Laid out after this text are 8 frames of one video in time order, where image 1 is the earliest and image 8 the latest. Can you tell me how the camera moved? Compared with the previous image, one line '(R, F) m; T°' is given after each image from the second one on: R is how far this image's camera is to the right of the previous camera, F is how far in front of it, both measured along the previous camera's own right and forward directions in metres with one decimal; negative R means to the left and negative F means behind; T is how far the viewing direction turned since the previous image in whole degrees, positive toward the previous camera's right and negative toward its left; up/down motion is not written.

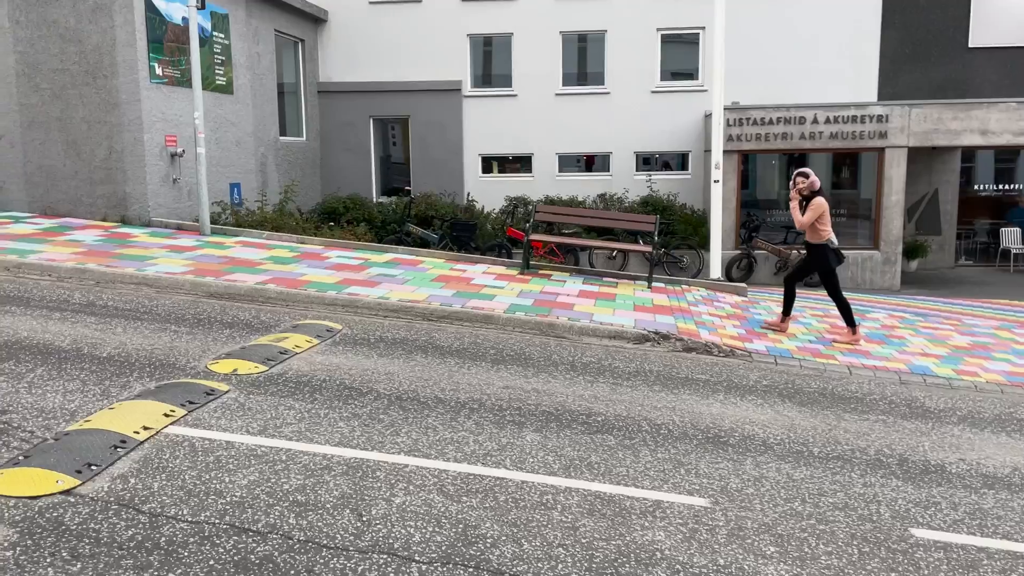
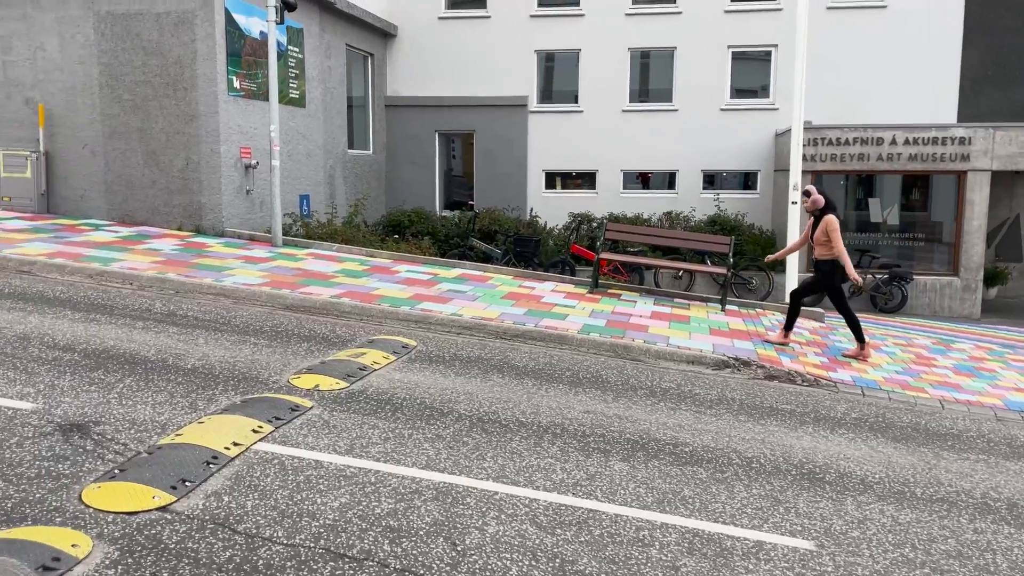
(-0.2, +0.1) m; -3°
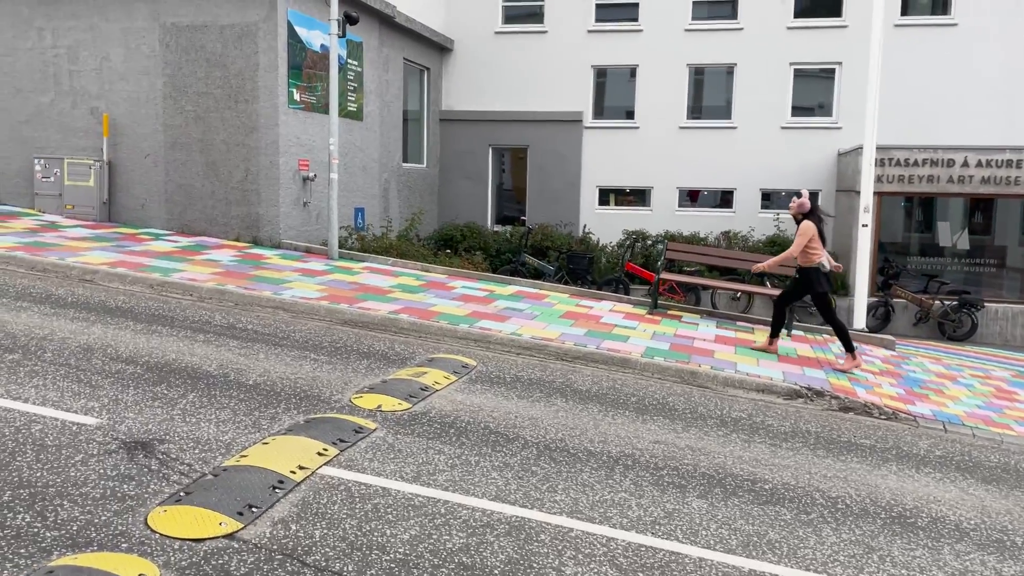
(-0.2, +0.2) m; -3°
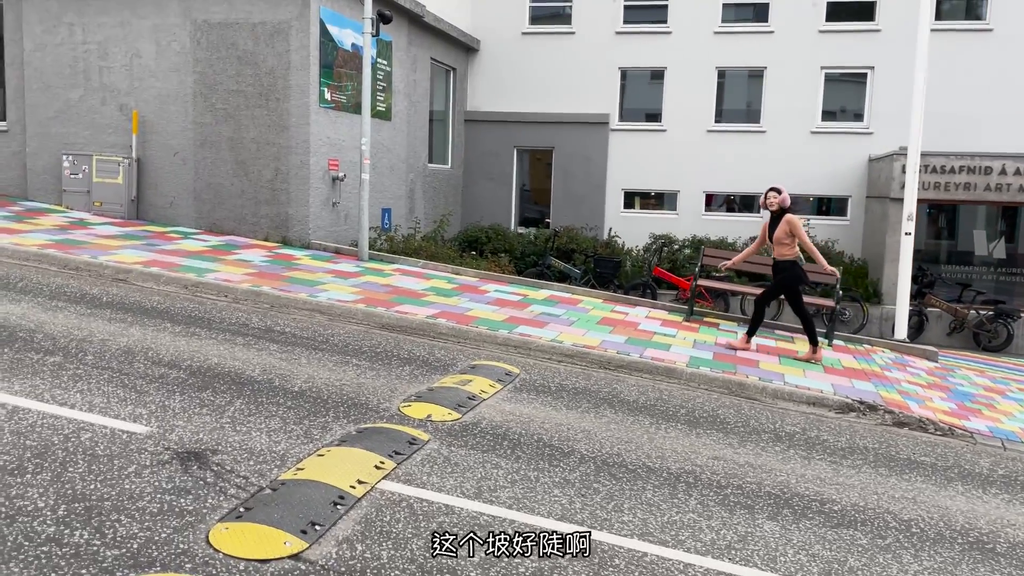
(-0.3, +0.2) m; -1°
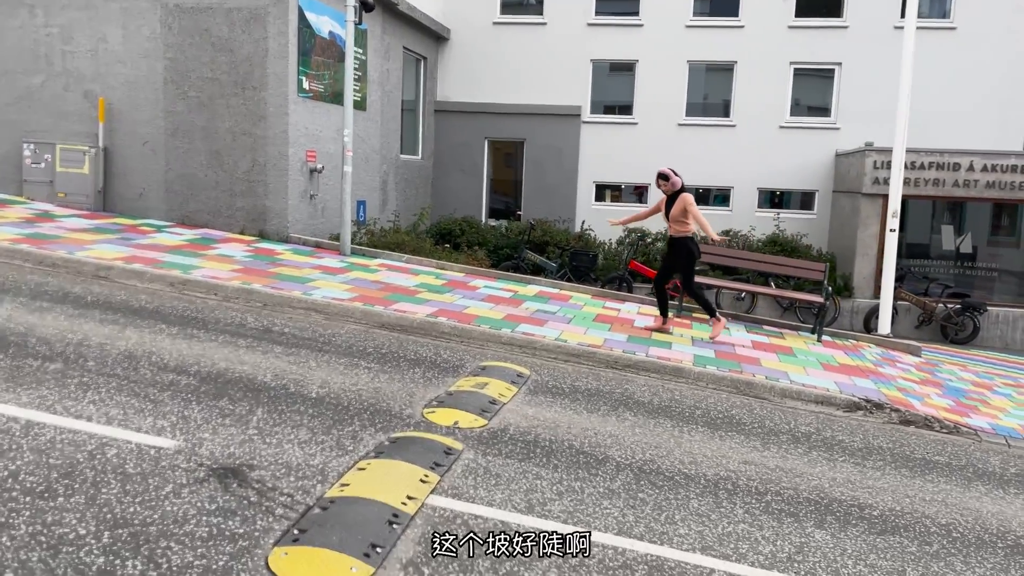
(-0.5, +0.1) m; +4°
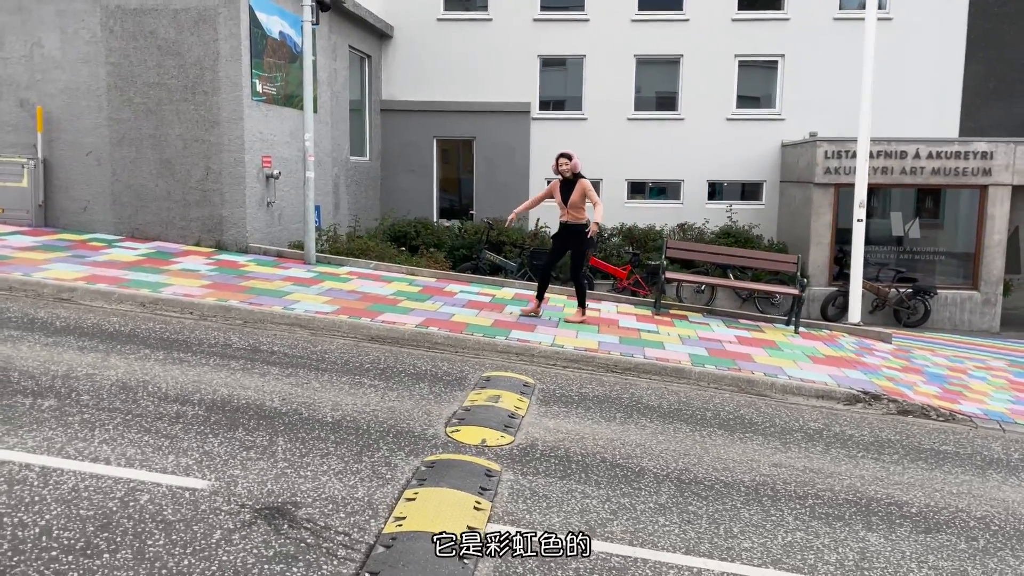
(-0.6, +0.2) m; +5°
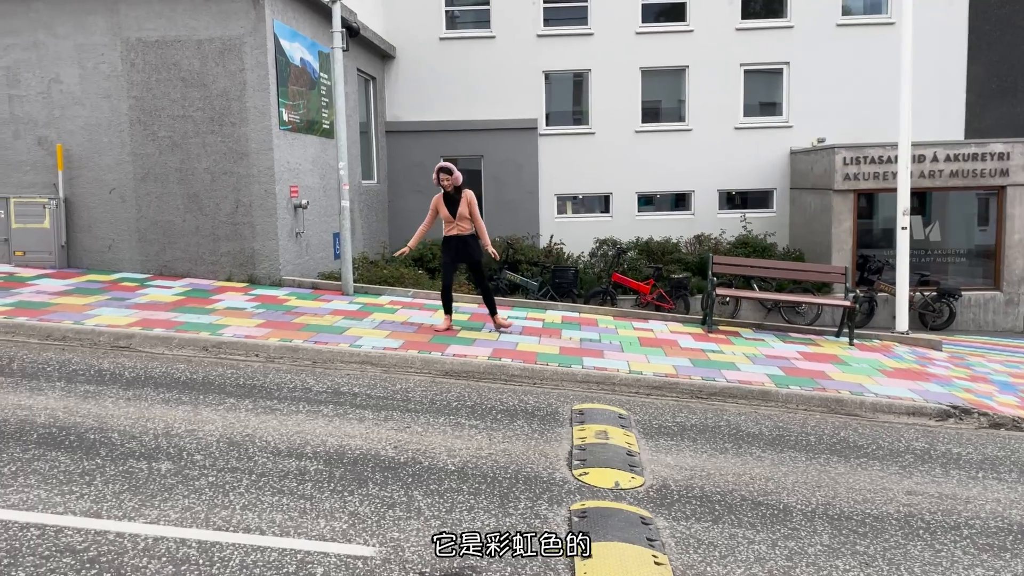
(-0.9, +0.2) m; +2°
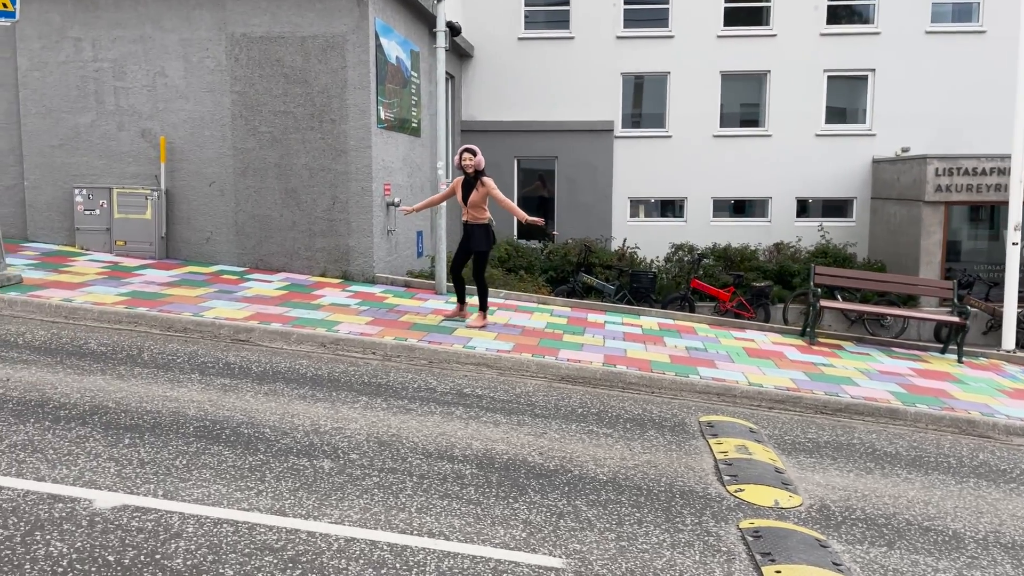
(-0.7, 0.0) m; -3°
